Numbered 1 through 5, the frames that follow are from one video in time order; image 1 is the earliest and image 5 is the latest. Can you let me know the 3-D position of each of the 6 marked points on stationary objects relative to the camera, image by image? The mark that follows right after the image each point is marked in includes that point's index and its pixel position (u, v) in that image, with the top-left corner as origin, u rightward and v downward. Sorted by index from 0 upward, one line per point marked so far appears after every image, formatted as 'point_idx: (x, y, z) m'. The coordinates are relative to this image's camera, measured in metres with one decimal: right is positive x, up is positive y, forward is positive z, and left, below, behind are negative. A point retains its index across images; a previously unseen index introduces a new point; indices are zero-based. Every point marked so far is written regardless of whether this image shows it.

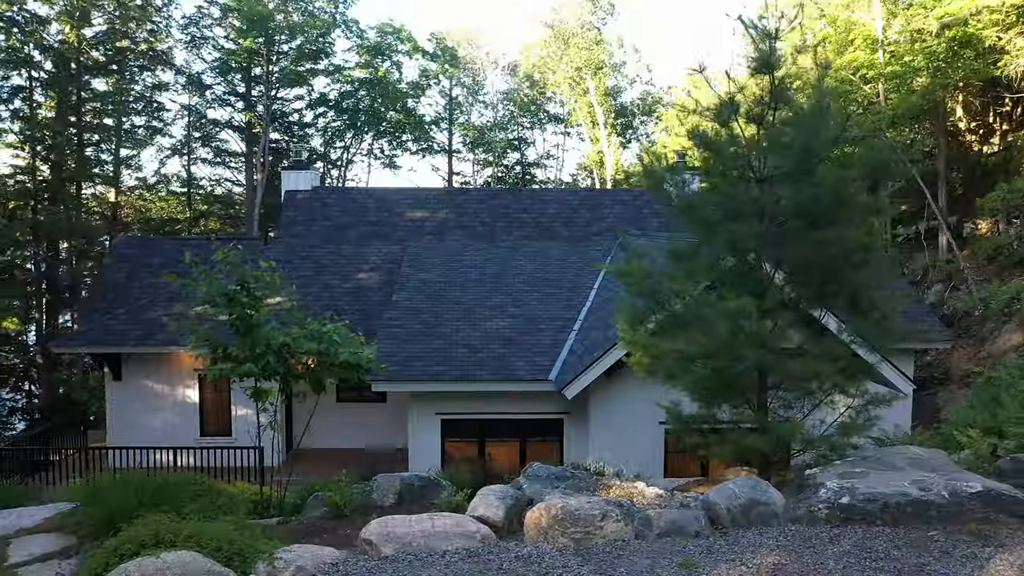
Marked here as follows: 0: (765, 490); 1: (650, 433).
0: (+1.7, -1.3, +4.9) m
1: (+2.0, -2.1, +10.8) m
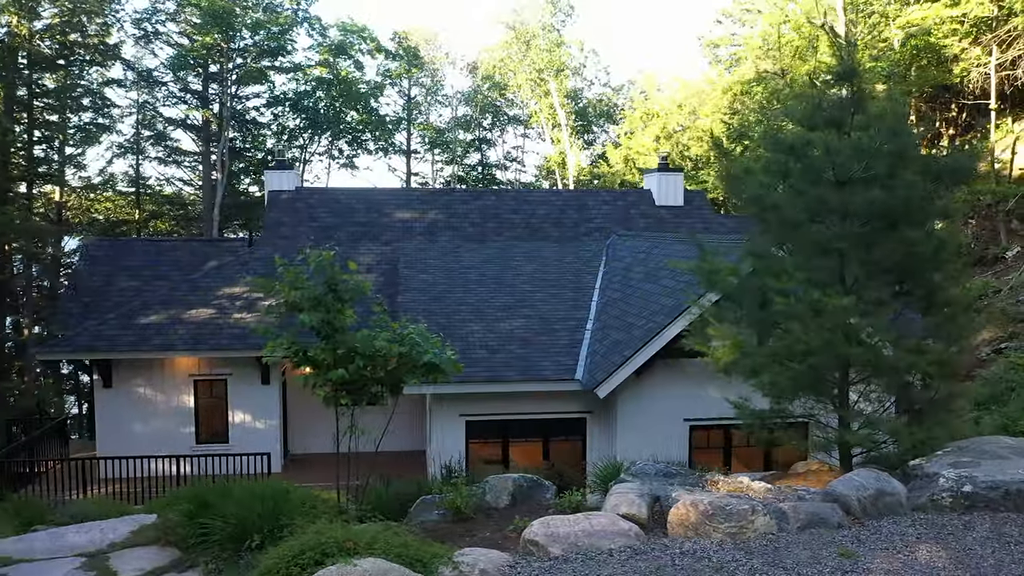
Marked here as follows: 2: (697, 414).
0: (+2.5, -1.3, +5.1) m
1: (+2.4, -2.1, +11.0) m
2: (+2.7, -1.8, +11.1) m
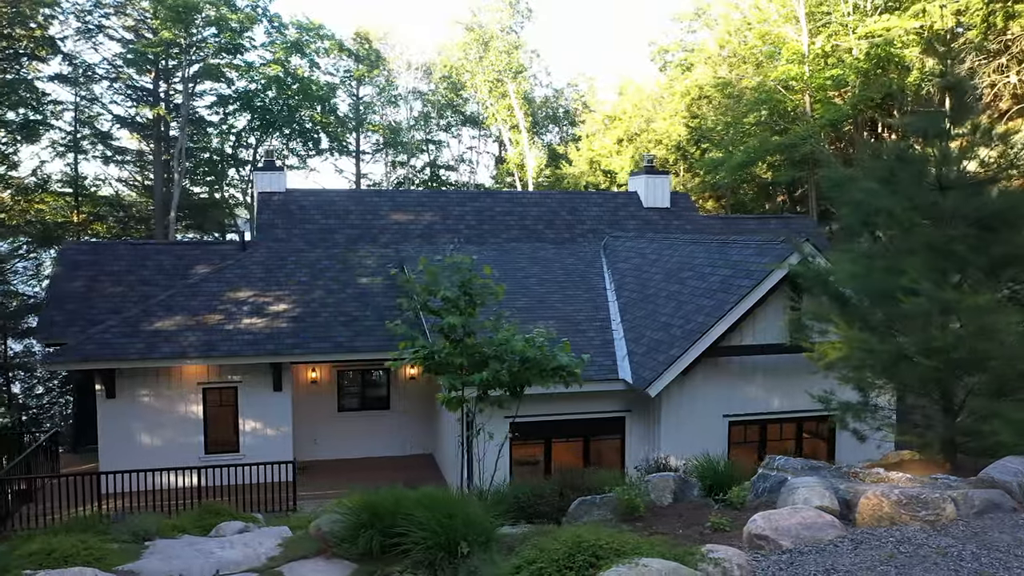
0: (+3.7, -1.3, +5.4) m
1: (+3.0, -2.1, +11.3) m
2: (+3.4, -1.8, +11.4) m
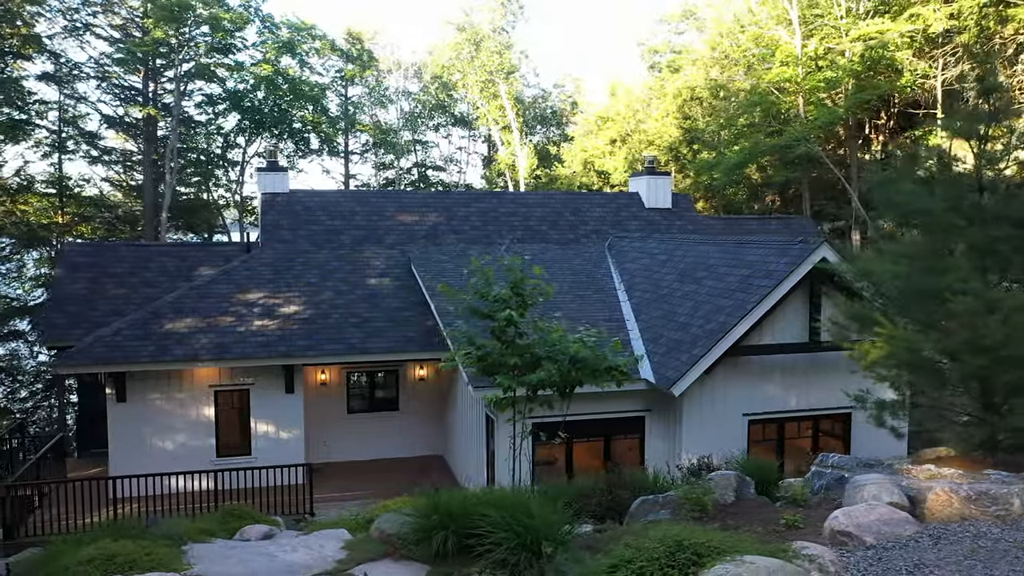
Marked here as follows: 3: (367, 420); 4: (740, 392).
0: (+4.2, -1.3, +5.5) m
1: (+3.4, -2.1, +11.4) m
2: (+3.7, -1.8, +11.5) m
3: (-3.1, -2.8, +15.9) m
4: (+3.4, -1.5, +11.4) m
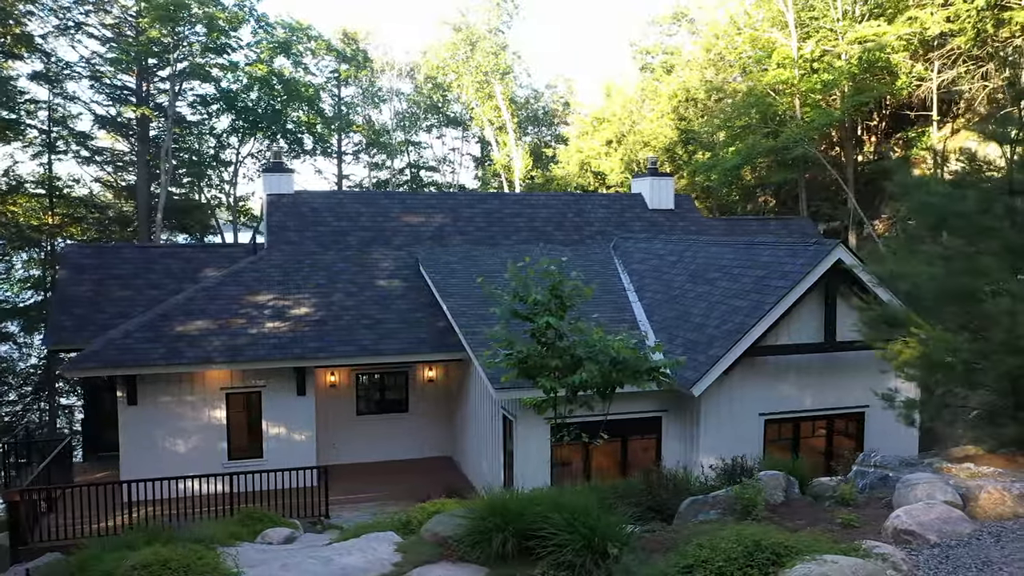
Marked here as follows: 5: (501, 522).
0: (+4.6, -1.3, +5.7) m
1: (+3.7, -2.1, +11.5) m
2: (+4.0, -1.8, +11.6) m
3: (-2.9, -2.8, +15.9) m
4: (+3.7, -1.6, +11.5) m
5: (-0.2, -1.7, +5.3) m
